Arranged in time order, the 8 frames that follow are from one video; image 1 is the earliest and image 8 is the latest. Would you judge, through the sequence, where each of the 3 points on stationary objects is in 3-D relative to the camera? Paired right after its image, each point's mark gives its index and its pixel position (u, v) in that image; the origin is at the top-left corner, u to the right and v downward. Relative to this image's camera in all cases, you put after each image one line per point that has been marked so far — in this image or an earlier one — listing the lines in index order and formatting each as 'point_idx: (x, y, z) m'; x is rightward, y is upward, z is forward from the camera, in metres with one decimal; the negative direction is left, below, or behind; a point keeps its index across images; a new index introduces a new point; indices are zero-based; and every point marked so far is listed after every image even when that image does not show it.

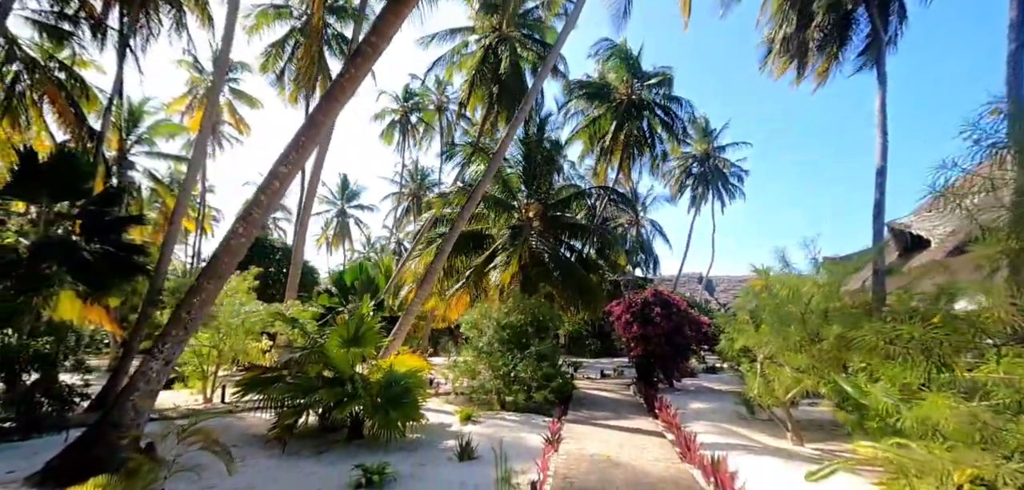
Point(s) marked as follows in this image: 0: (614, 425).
0: (+1.6, -2.9, +8.0) m
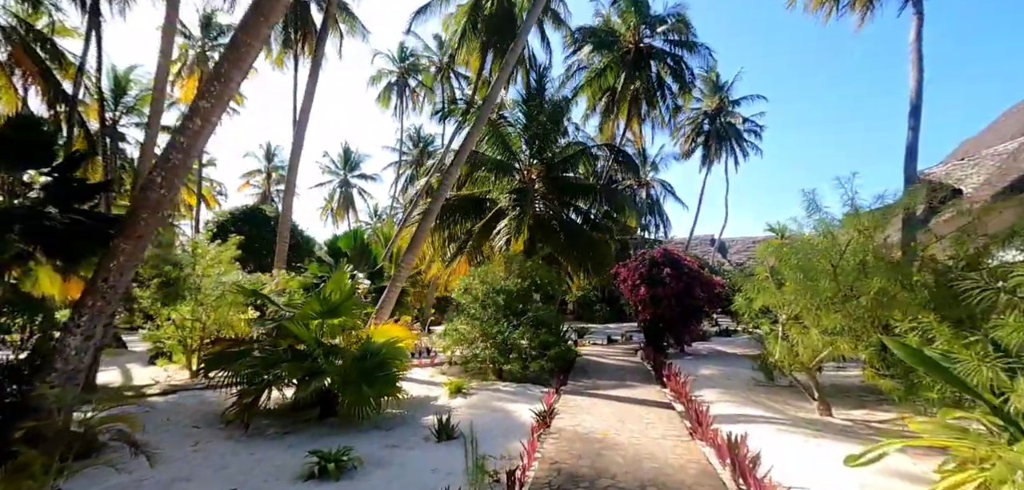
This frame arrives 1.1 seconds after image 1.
0: (+1.5, -2.2, +7.2) m
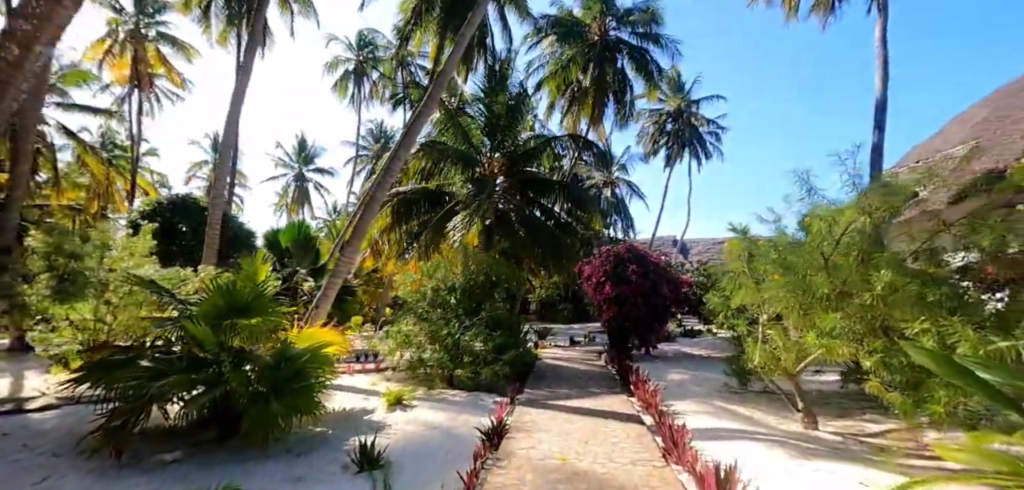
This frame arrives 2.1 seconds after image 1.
0: (+0.9, -2.1, +6.3) m
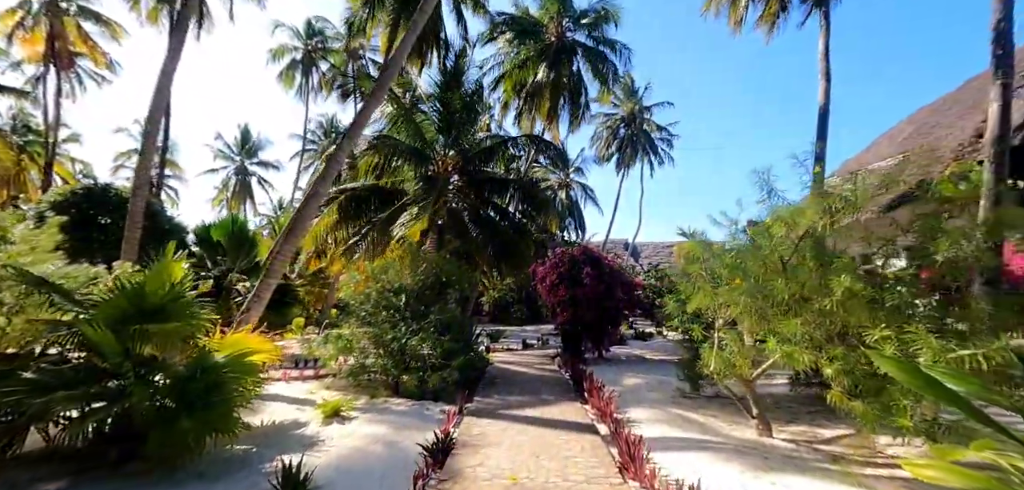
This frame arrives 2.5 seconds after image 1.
0: (+0.2, -2.1, +6.0) m
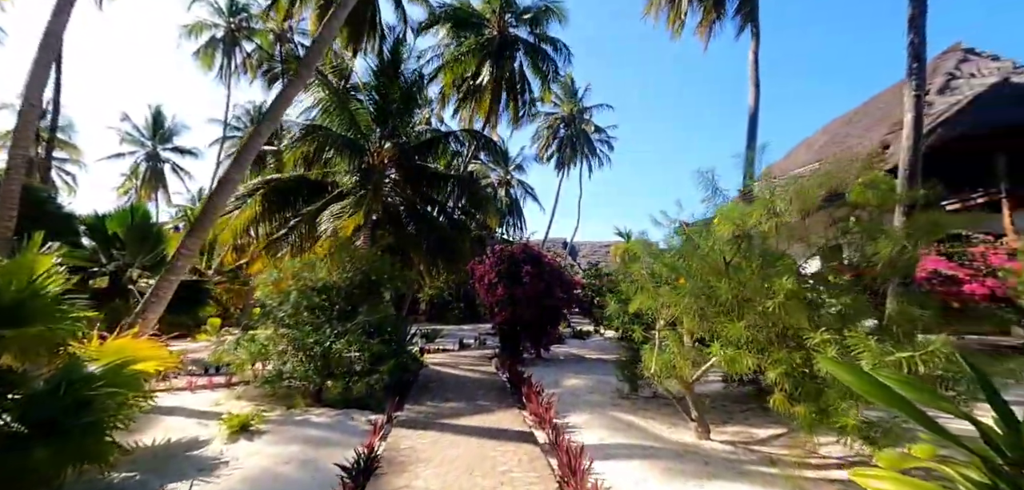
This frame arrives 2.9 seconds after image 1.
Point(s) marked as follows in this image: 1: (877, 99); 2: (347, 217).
0: (-0.5, -2.0, +5.6) m
1: (+12.2, +4.9, +16.7) m
2: (-4.2, +0.6, +13.5) m
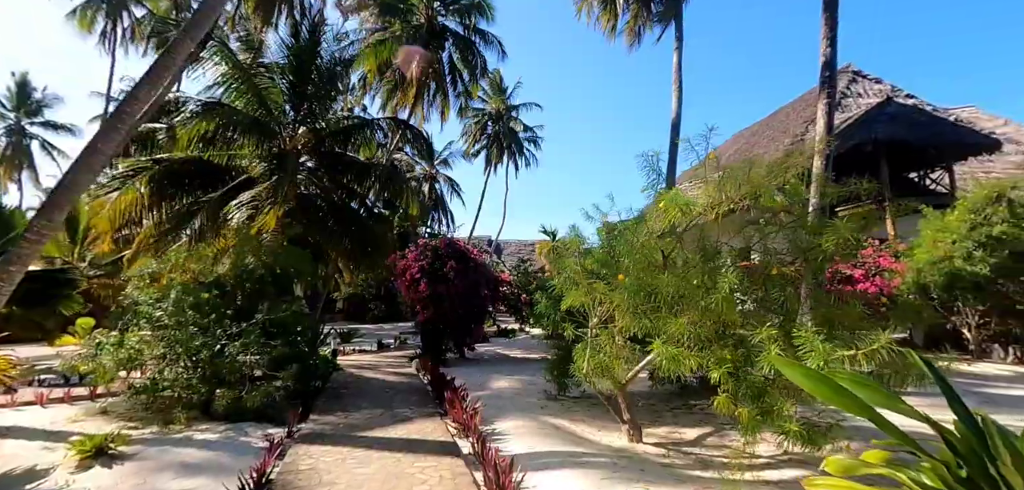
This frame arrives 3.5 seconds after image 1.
0: (-1.3, -1.9, +5.0) m
1: (+9.7, +4.8, +17.8) m
2: (-6.1, +0.8, +12.2) m
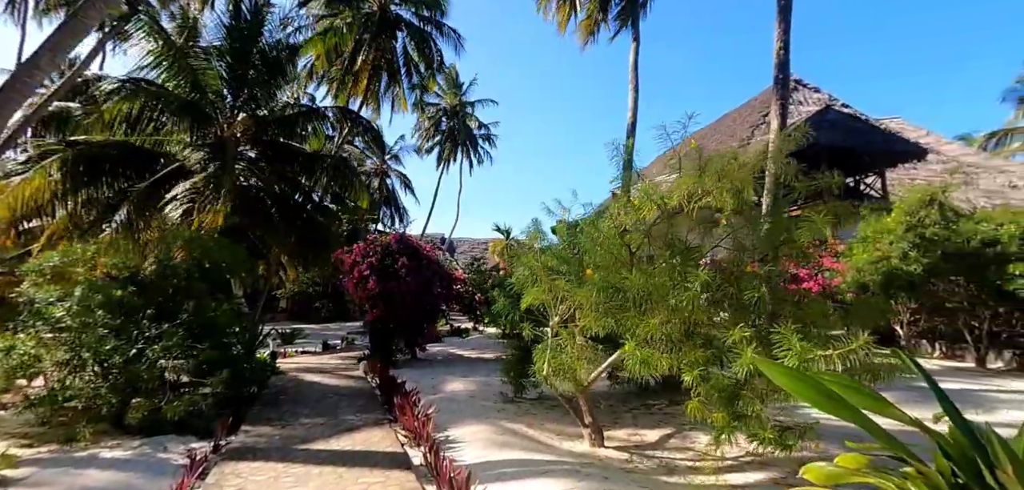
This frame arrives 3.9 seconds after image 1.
0: (-1.7, -1.8, +4.5) m
1: (+8.1, +4.8, +18.3) m
2: (-7.1, +1.0, +11.3) m
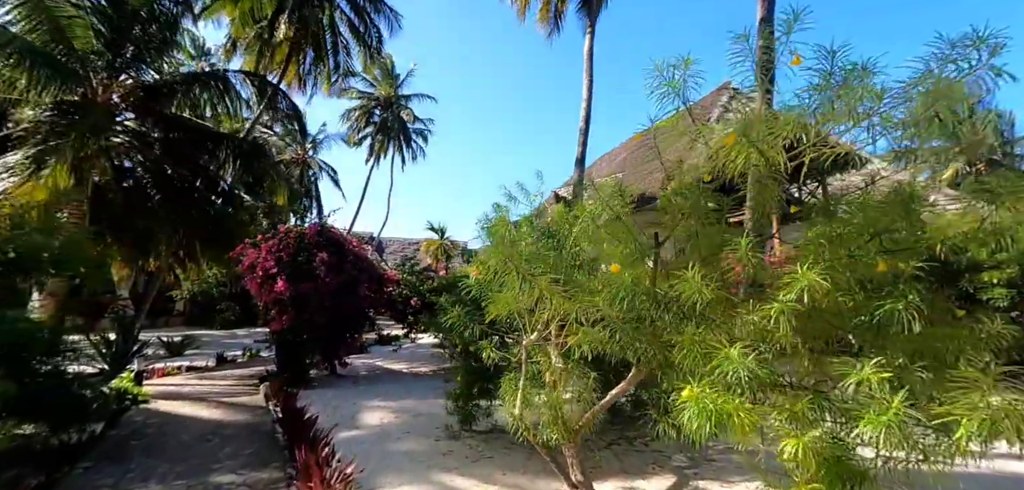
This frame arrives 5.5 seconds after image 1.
0: (-1.9, -1.7, +2.8) m
1: (+6.1, +4.6, +17.9) m
2: (-8.1, +1.2, +8.8) m
